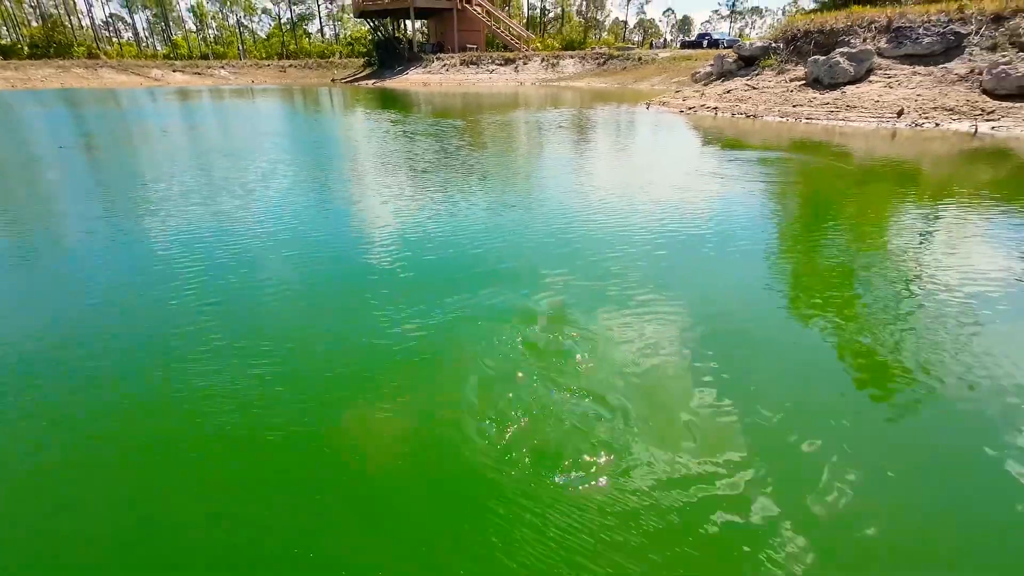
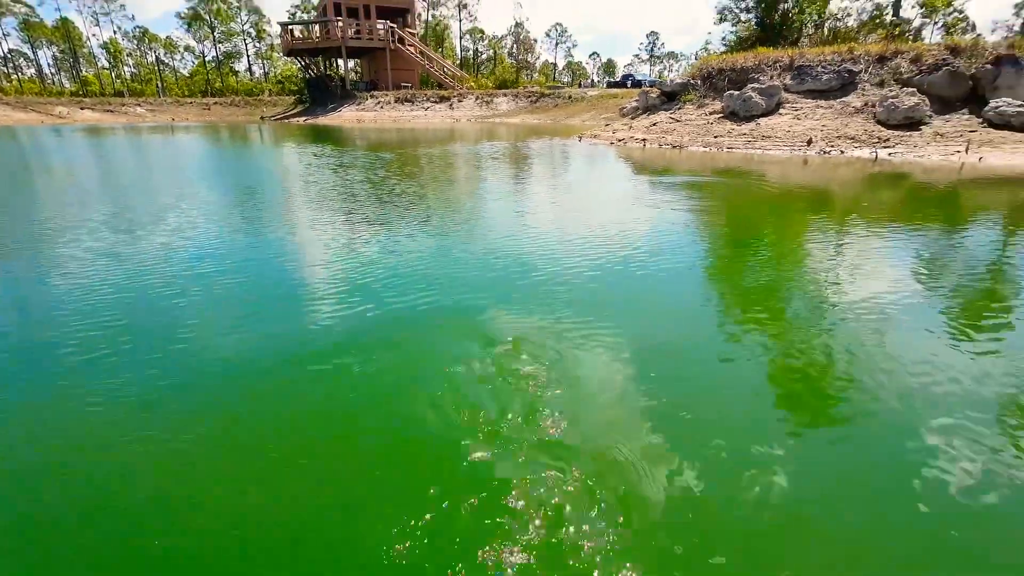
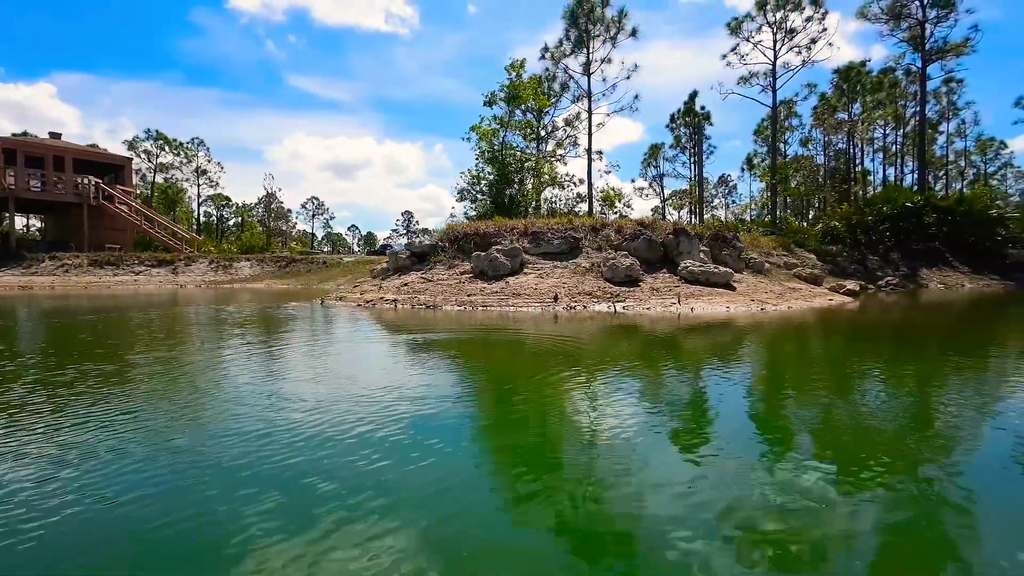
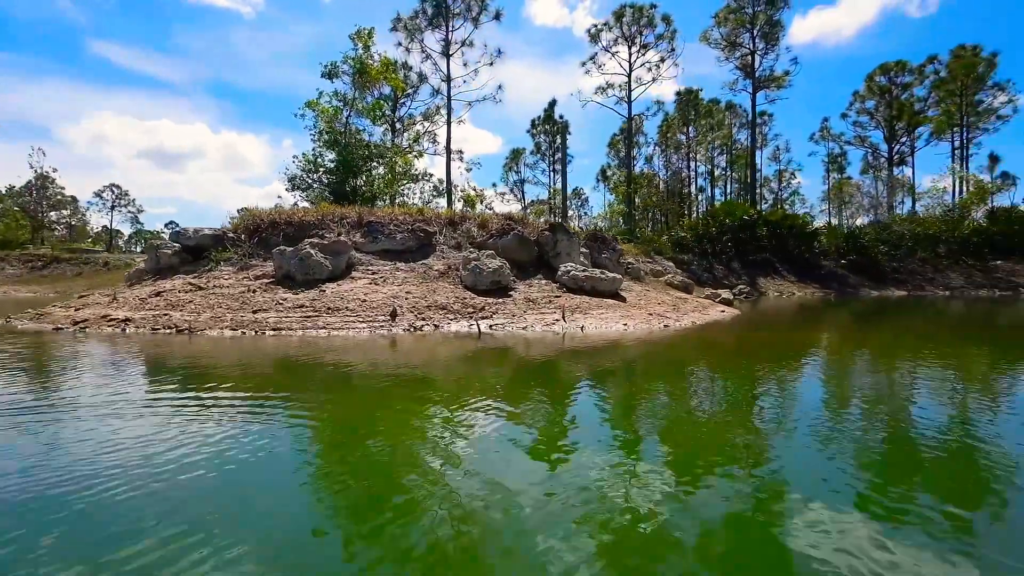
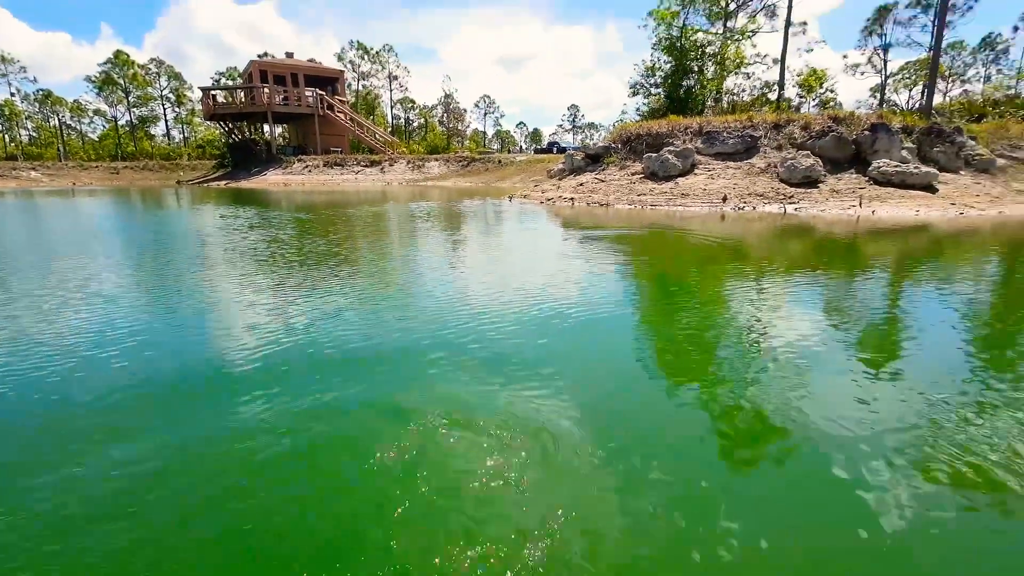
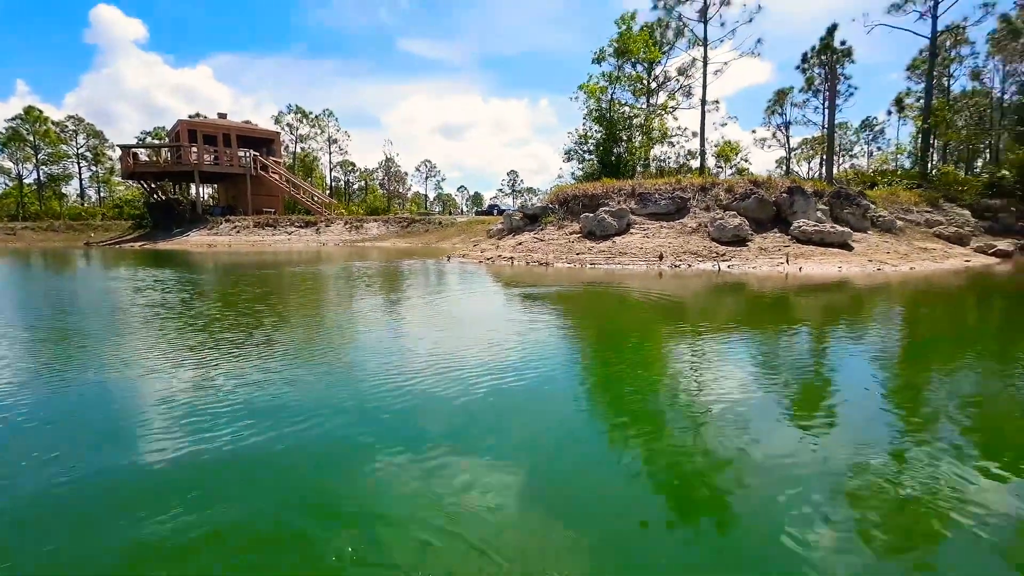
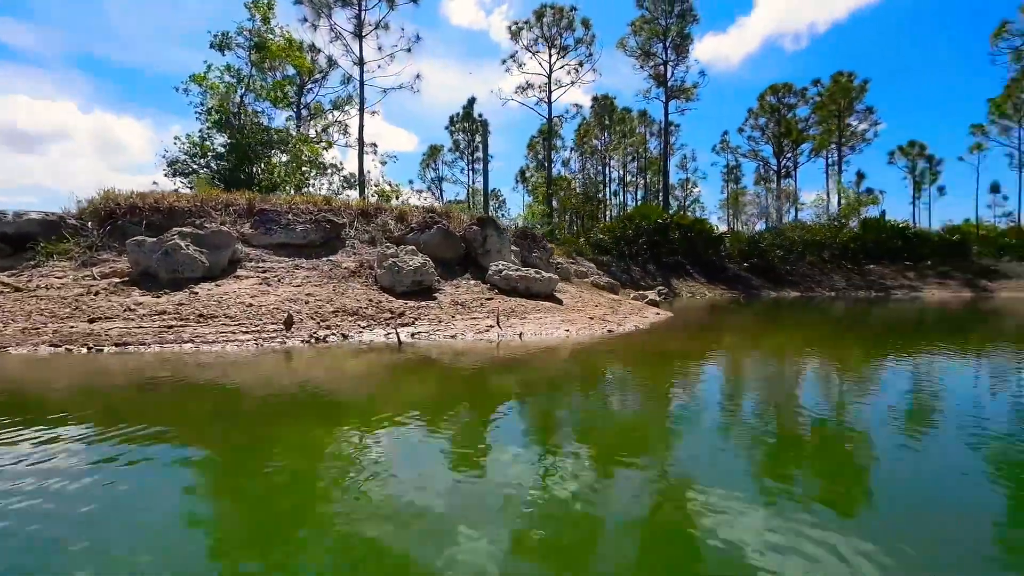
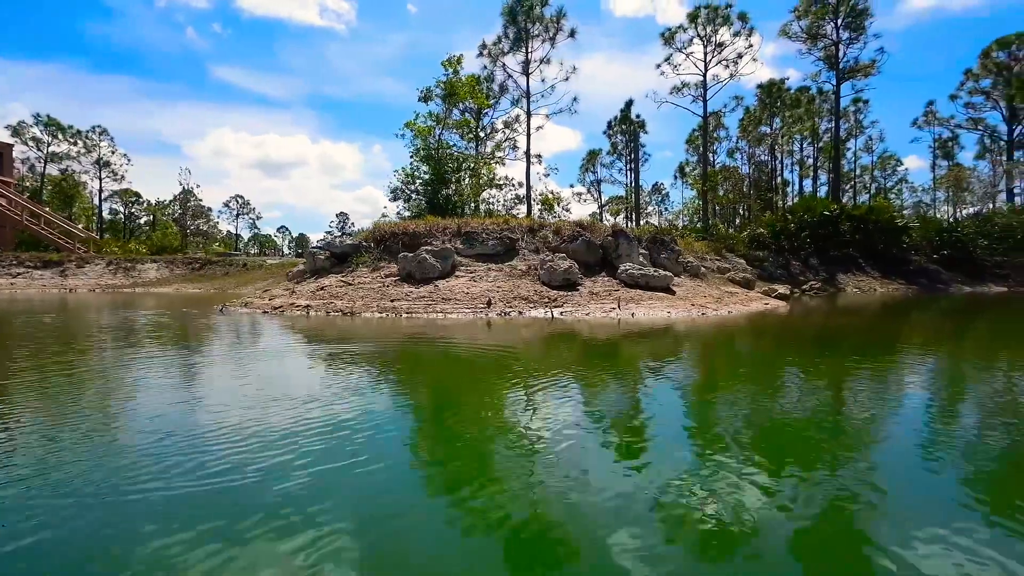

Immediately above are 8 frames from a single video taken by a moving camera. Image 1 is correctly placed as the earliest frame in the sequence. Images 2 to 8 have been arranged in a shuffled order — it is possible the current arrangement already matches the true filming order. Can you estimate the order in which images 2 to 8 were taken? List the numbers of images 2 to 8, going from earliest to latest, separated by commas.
2, 5, 6, 3, 8, 4, 7
